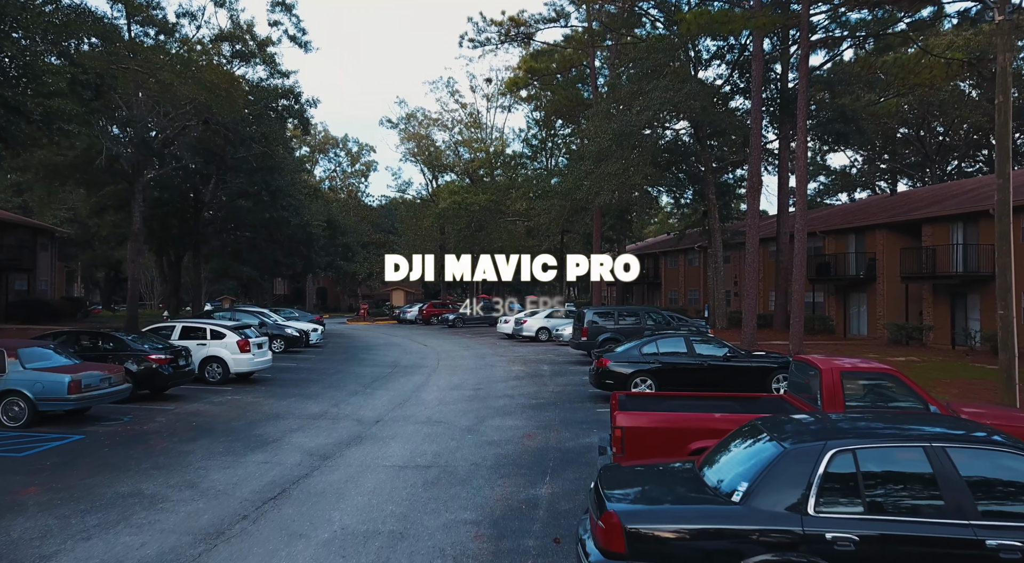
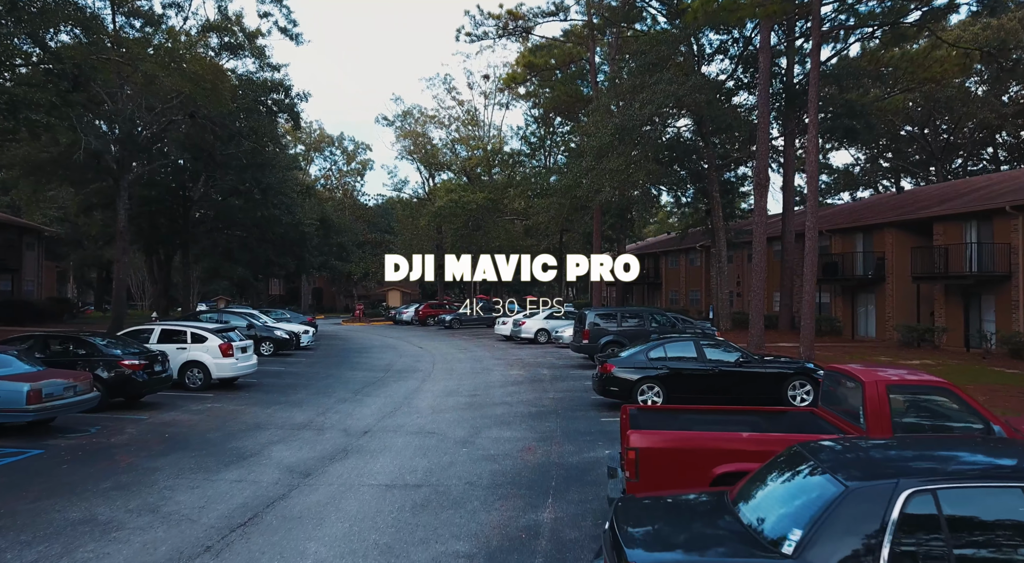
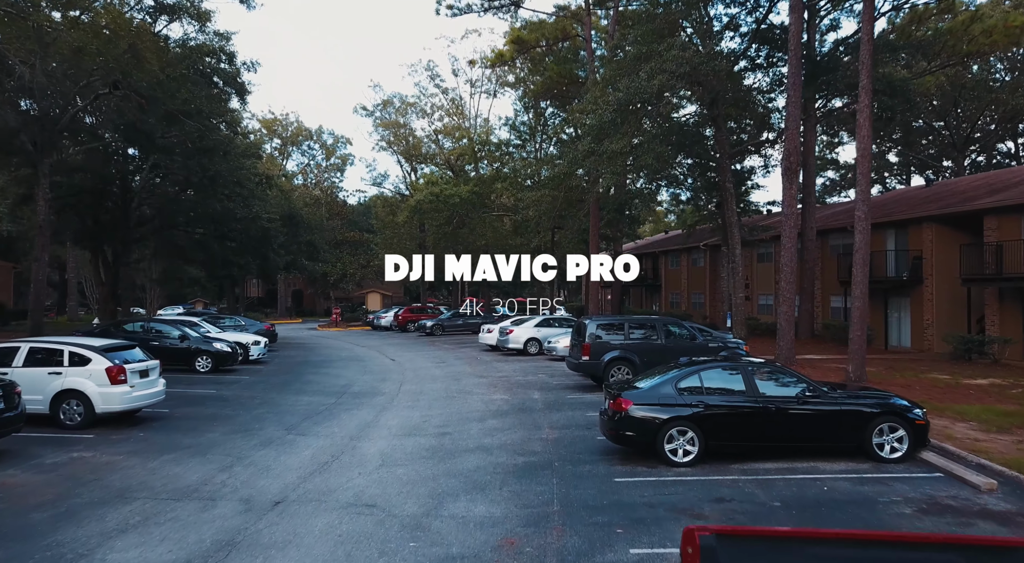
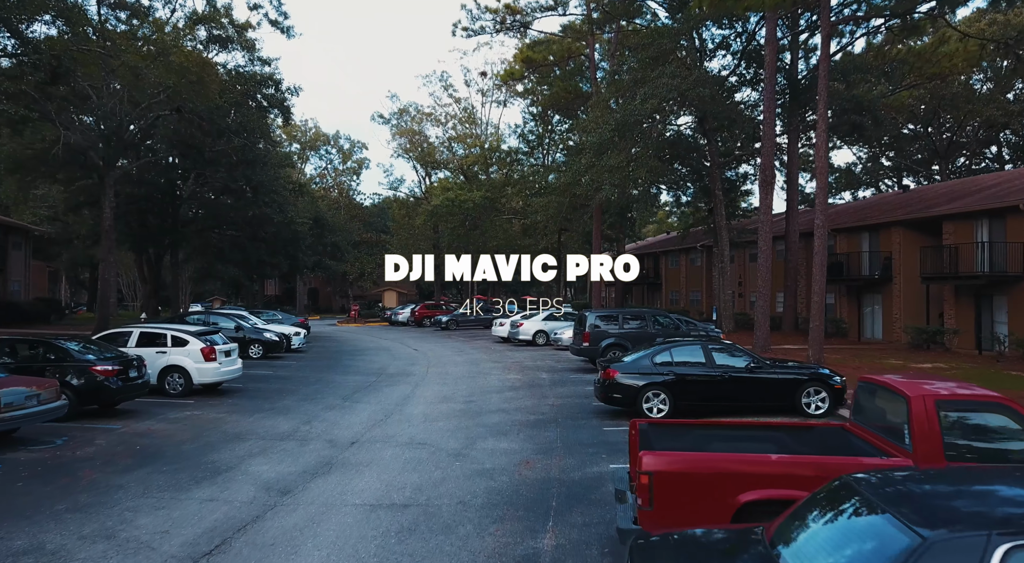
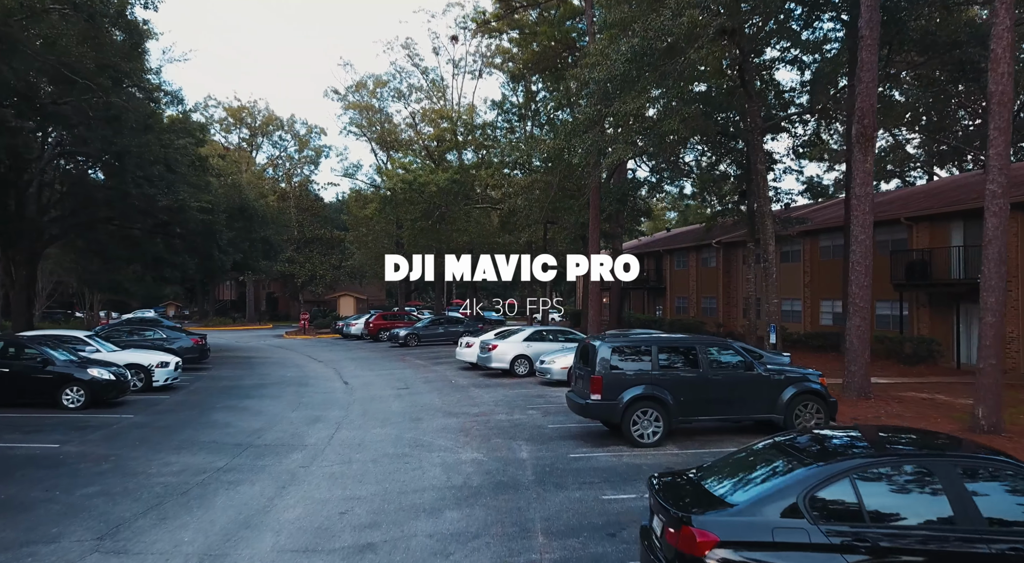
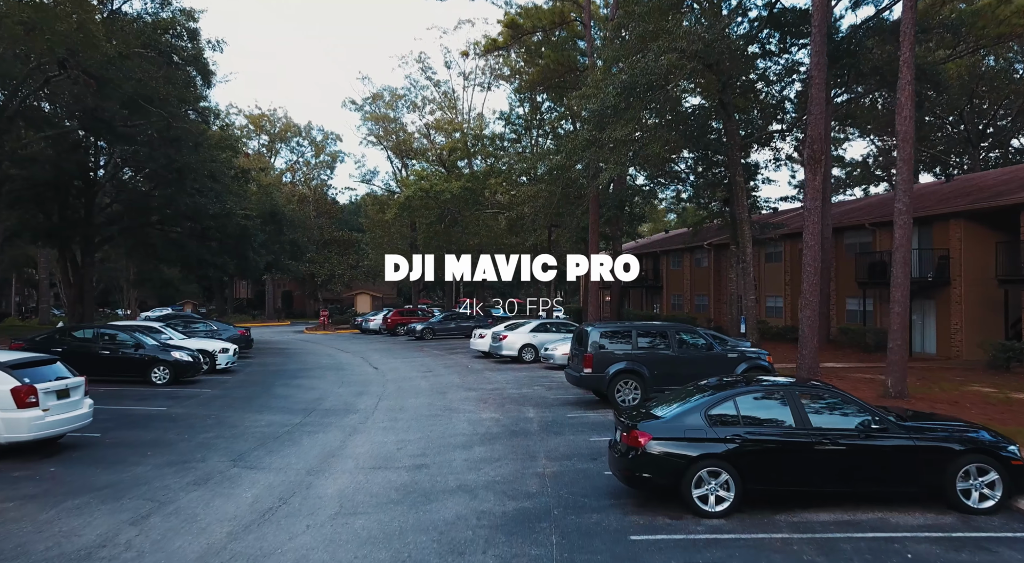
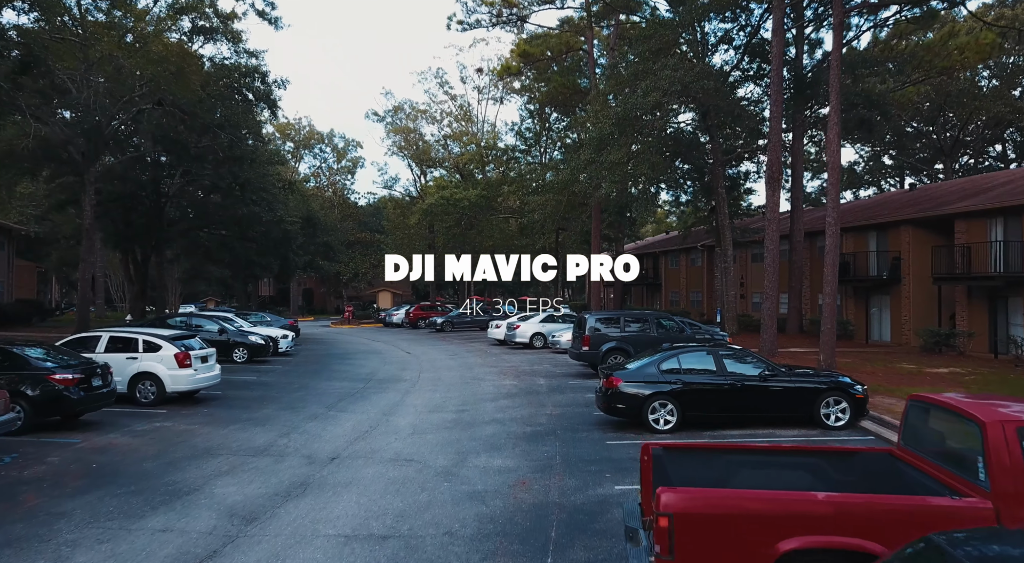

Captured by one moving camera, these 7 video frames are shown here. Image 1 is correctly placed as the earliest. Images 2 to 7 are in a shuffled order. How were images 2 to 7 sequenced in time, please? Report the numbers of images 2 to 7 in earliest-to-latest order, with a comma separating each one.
2, 4, 7, 3, 6, 5
